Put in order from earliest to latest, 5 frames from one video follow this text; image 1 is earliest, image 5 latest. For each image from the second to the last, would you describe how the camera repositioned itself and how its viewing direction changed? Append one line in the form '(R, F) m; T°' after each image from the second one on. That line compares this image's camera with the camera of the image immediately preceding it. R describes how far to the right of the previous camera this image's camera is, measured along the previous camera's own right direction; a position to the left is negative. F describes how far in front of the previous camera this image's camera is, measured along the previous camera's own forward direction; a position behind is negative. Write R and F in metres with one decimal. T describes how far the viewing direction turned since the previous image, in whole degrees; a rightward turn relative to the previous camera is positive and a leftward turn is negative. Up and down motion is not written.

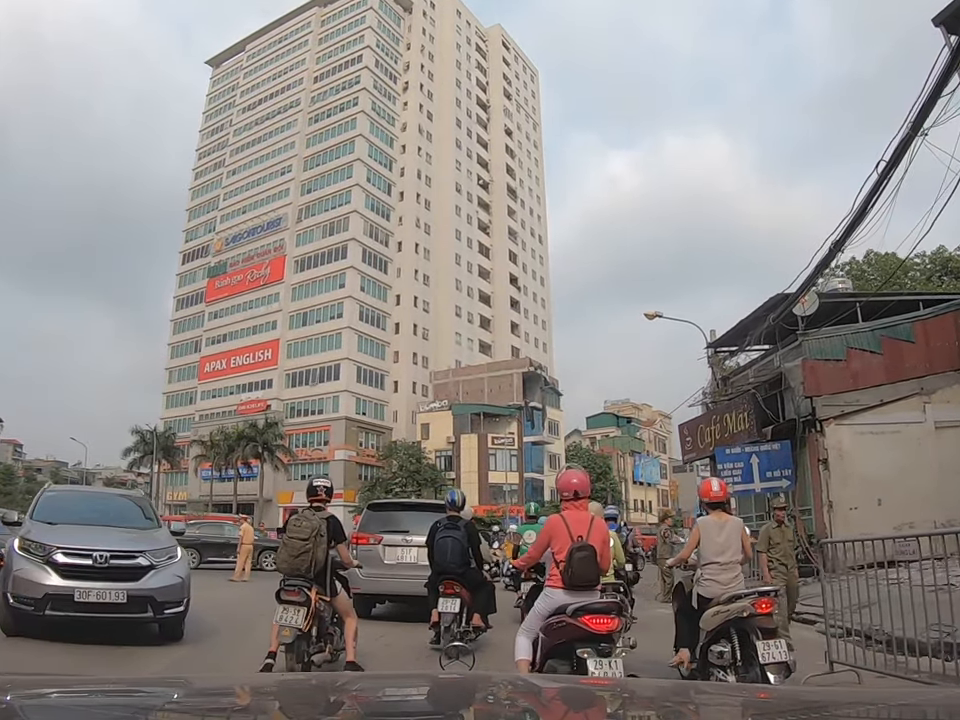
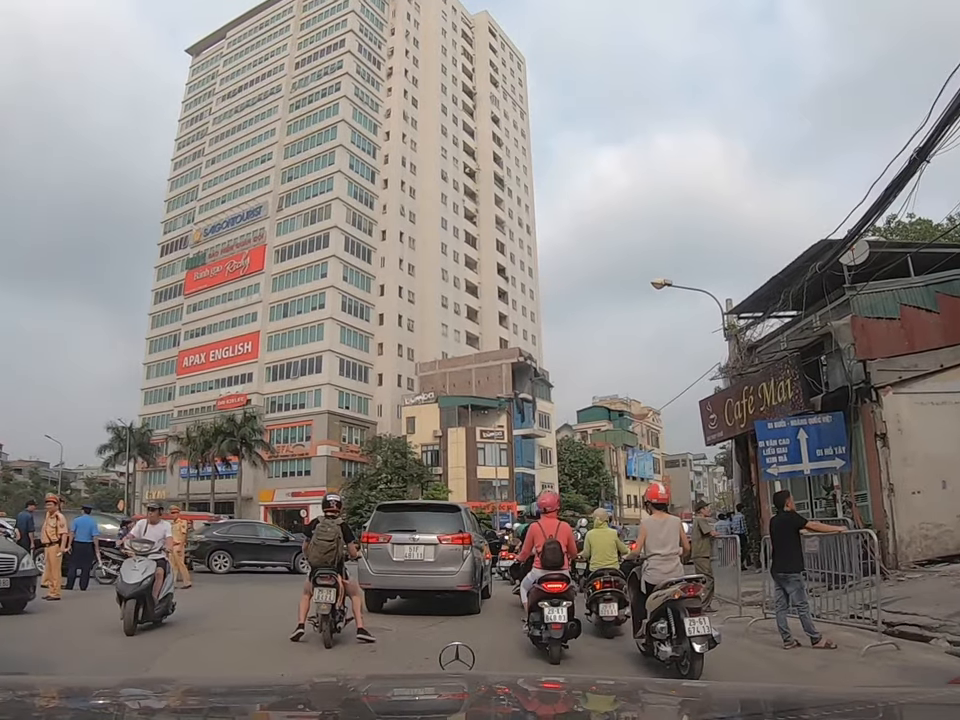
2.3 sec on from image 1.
(0.0, +1.6) m; +1°
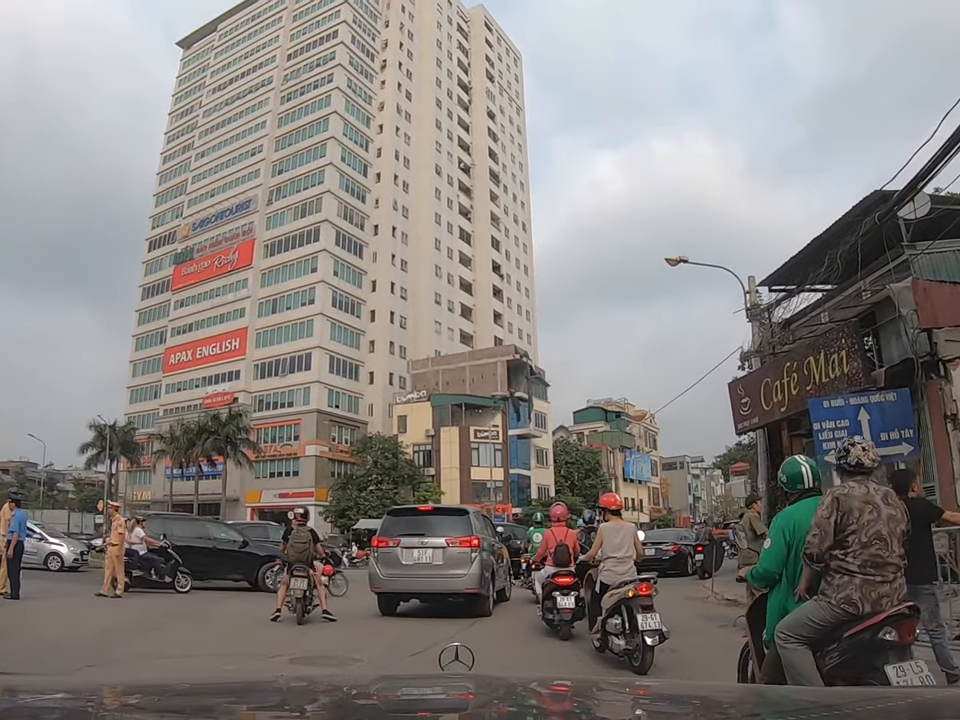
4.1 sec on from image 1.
(0.0, +1.3) m; 0°
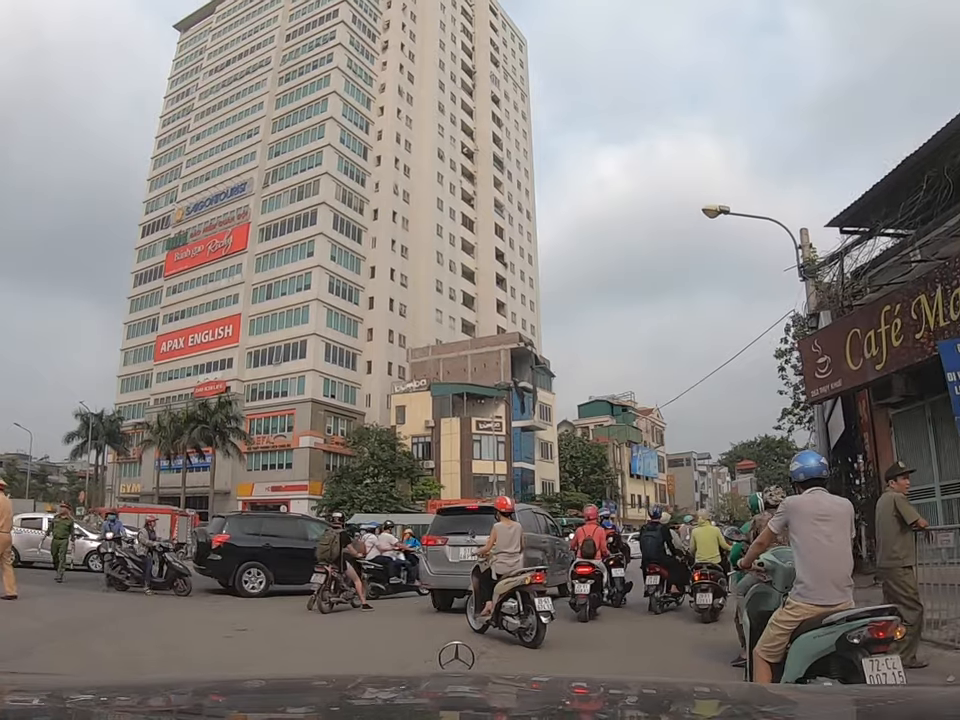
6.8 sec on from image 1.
(-0.1, +1.8) m; 0°
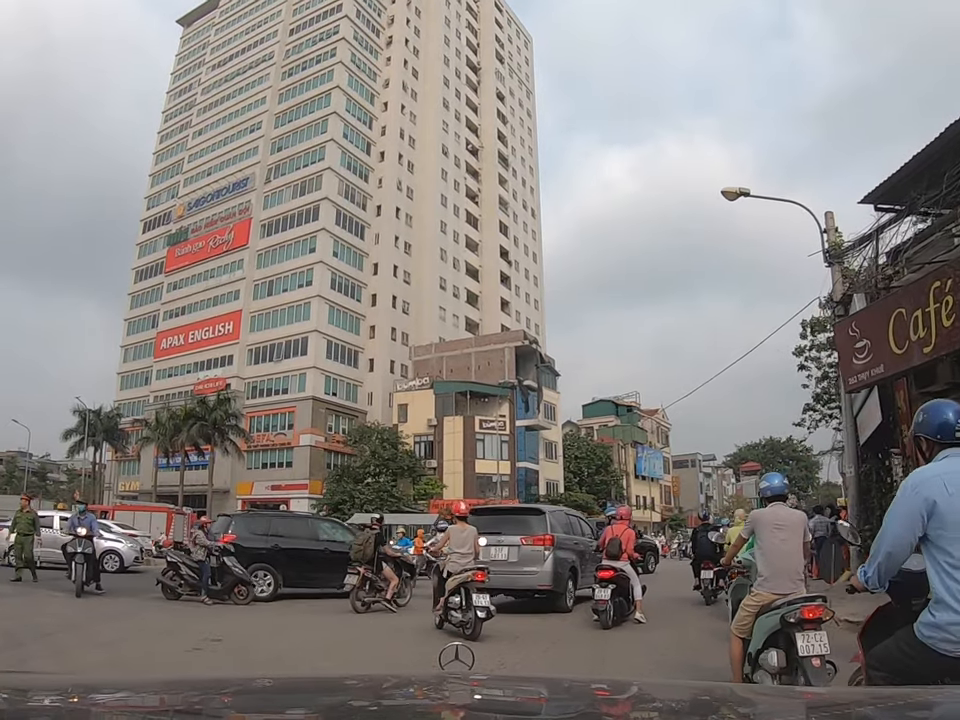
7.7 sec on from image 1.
(-0.1, +0.6) m; 0°
